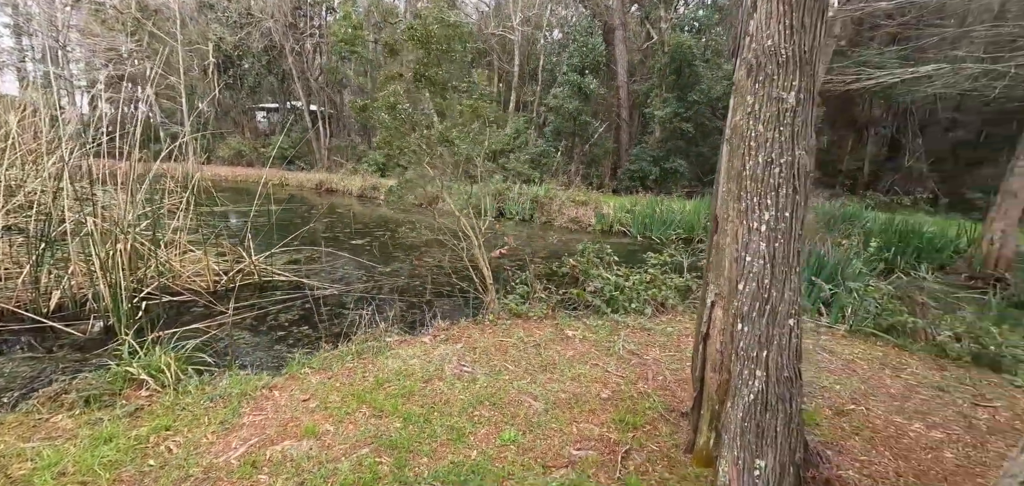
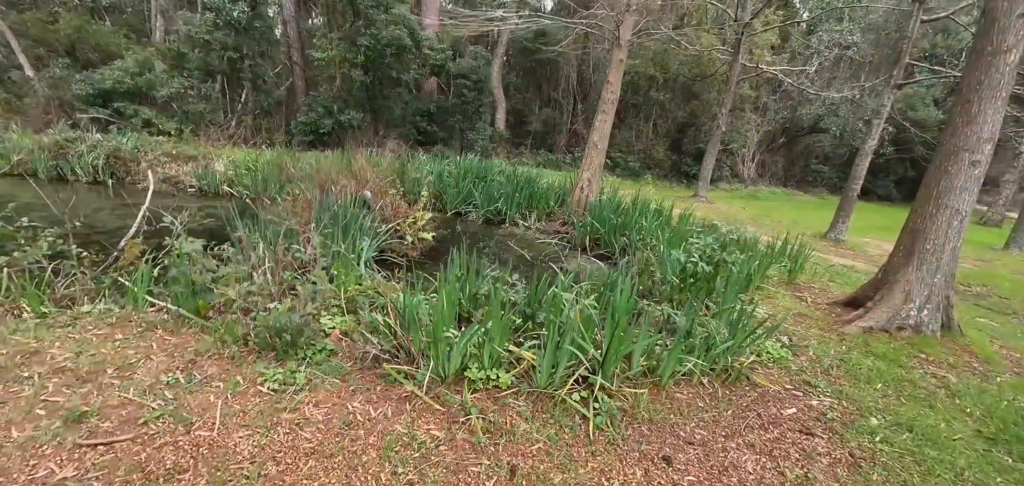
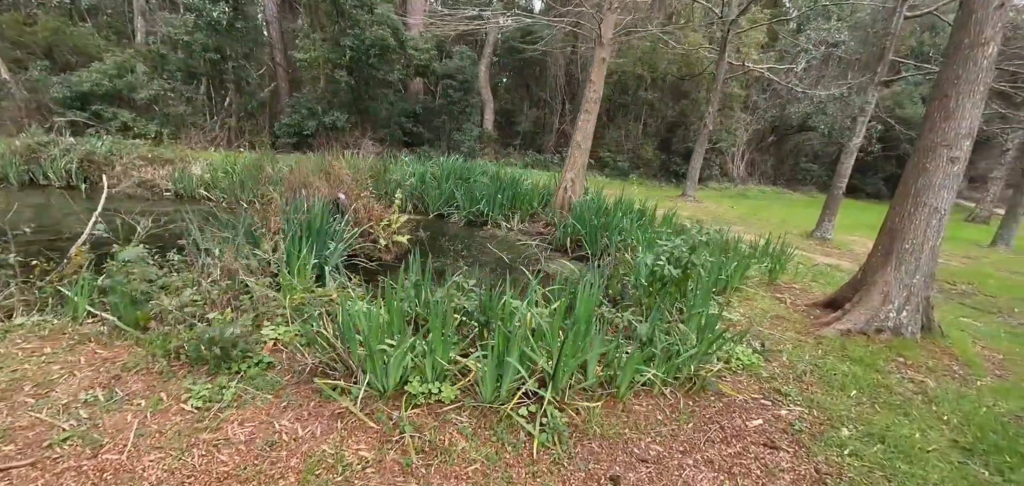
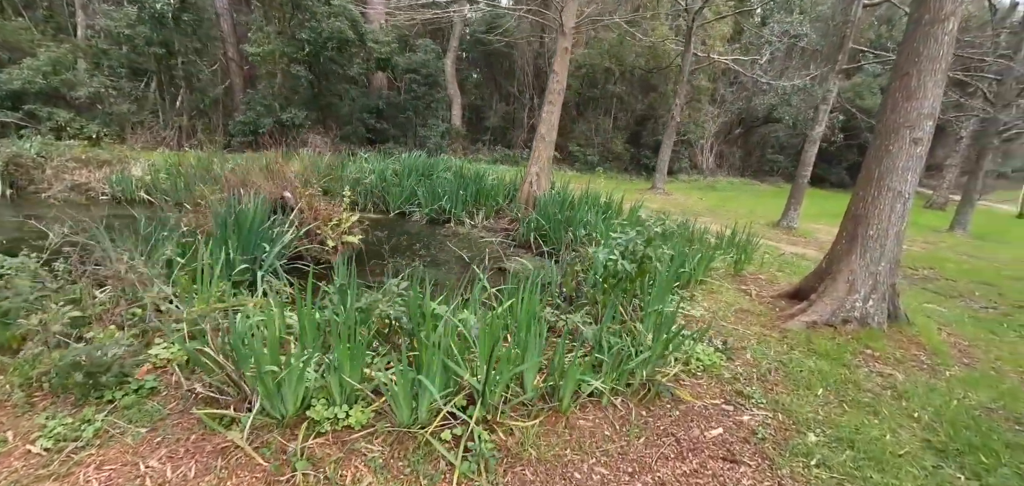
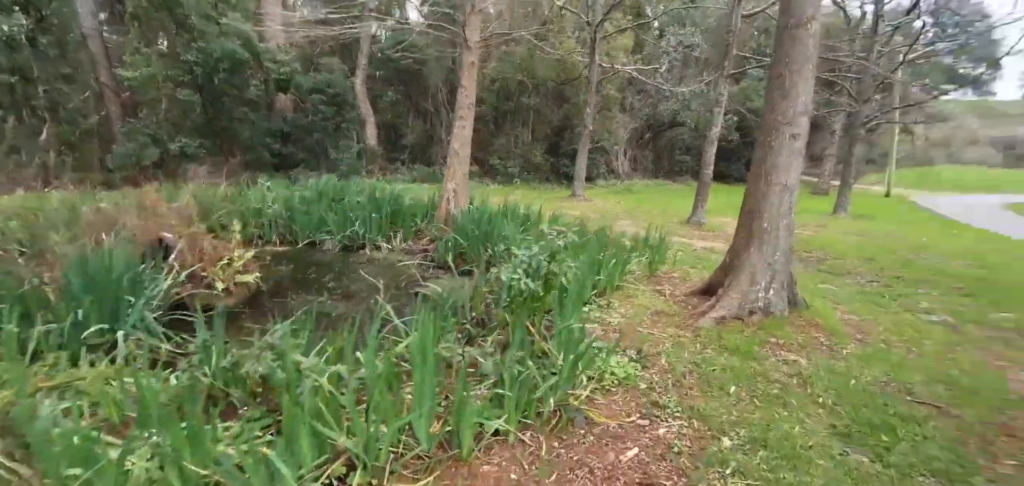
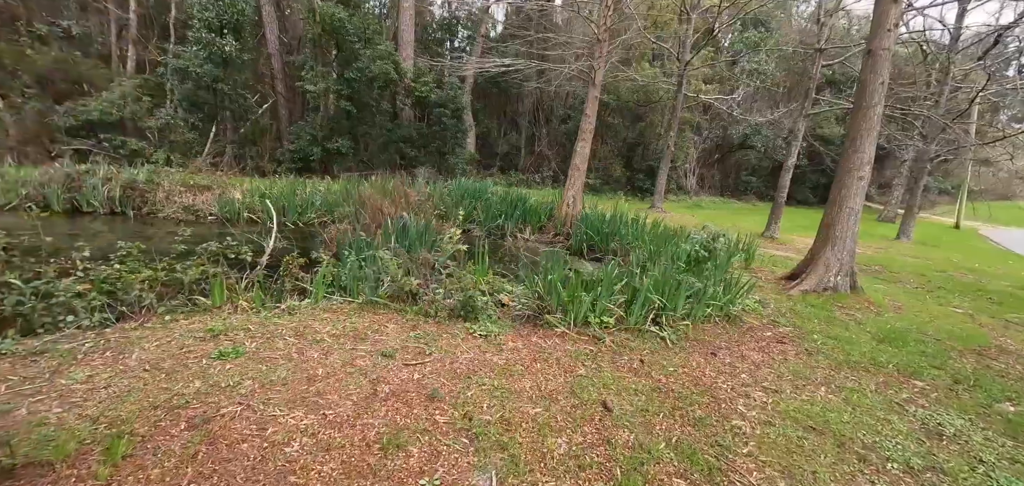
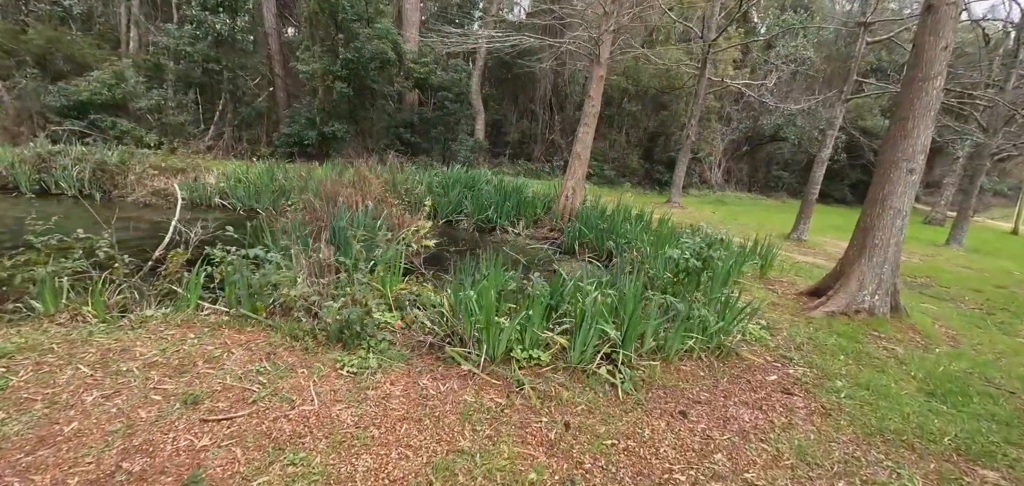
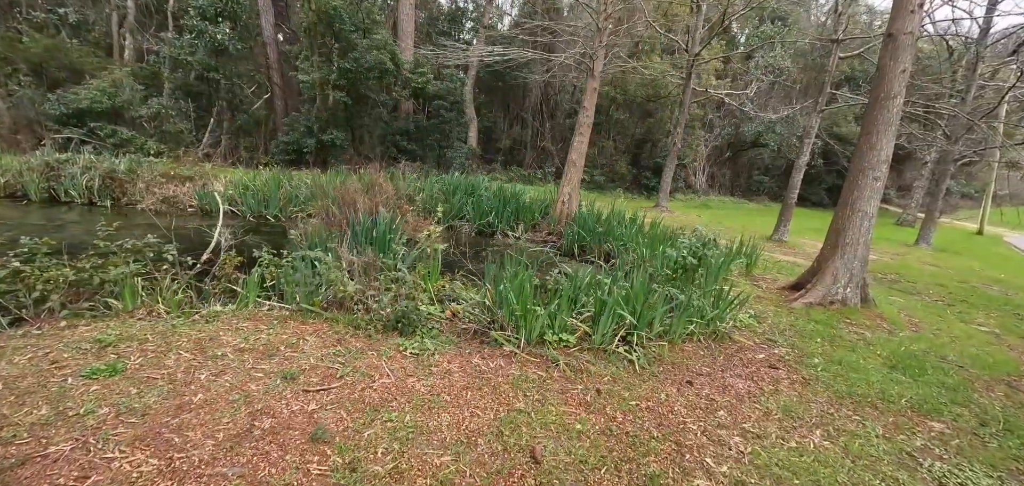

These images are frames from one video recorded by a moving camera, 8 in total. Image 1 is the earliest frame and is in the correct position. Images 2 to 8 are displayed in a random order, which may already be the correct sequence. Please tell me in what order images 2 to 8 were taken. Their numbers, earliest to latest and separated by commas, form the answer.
6, 8, 7, 2, 3, 4, 5
